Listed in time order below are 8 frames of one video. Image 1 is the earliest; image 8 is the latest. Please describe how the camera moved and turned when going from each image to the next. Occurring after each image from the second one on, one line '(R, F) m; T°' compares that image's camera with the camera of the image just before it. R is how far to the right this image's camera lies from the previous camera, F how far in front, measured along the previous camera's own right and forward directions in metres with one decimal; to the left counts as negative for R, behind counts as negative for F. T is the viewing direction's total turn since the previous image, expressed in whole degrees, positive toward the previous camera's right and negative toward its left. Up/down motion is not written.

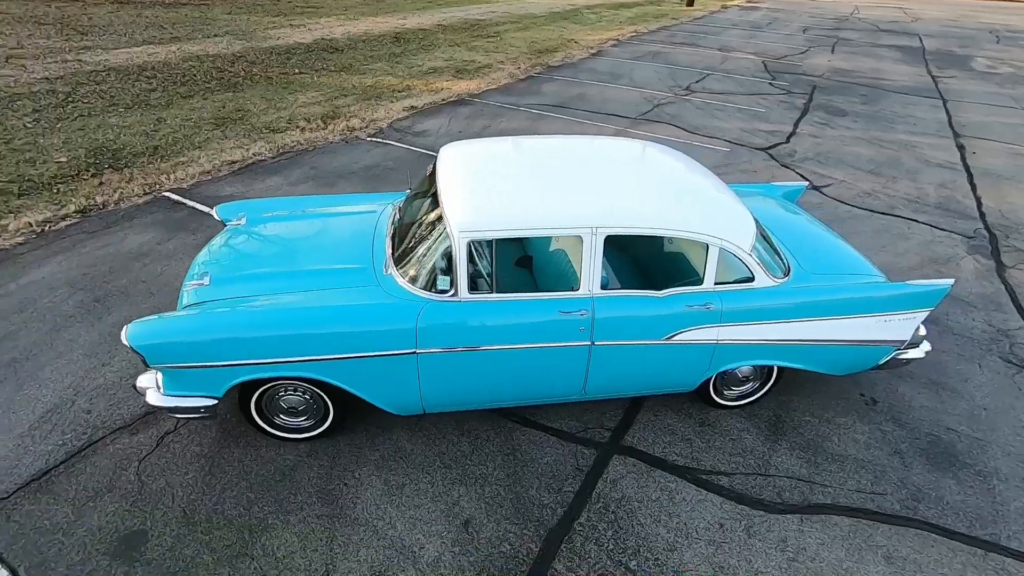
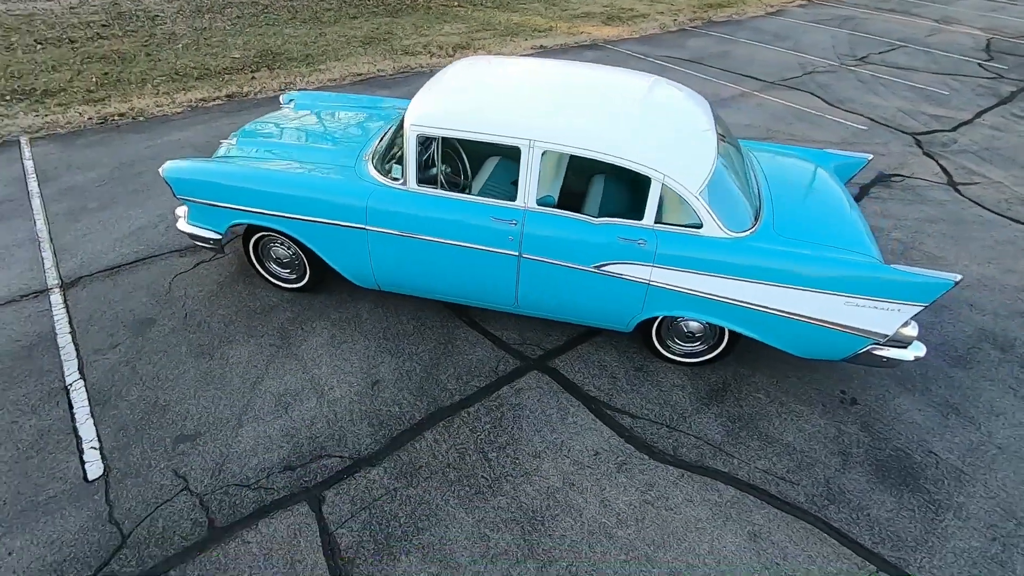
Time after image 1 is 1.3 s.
(+1.6, 0.0) m; -16°
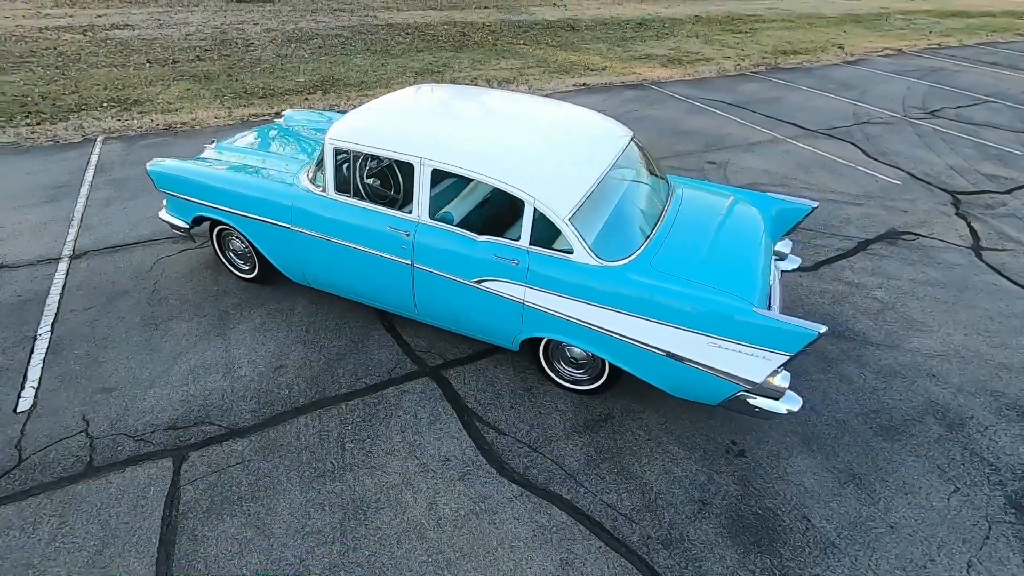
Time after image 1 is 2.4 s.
(+1.5, -0.1) m; -9°
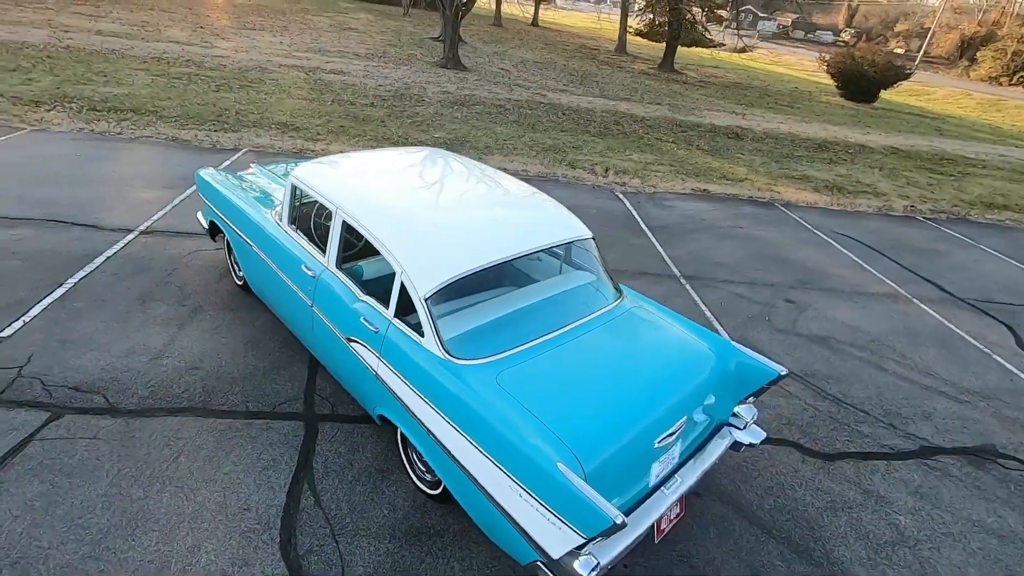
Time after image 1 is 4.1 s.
(+1.9, +0.6) m; -18°
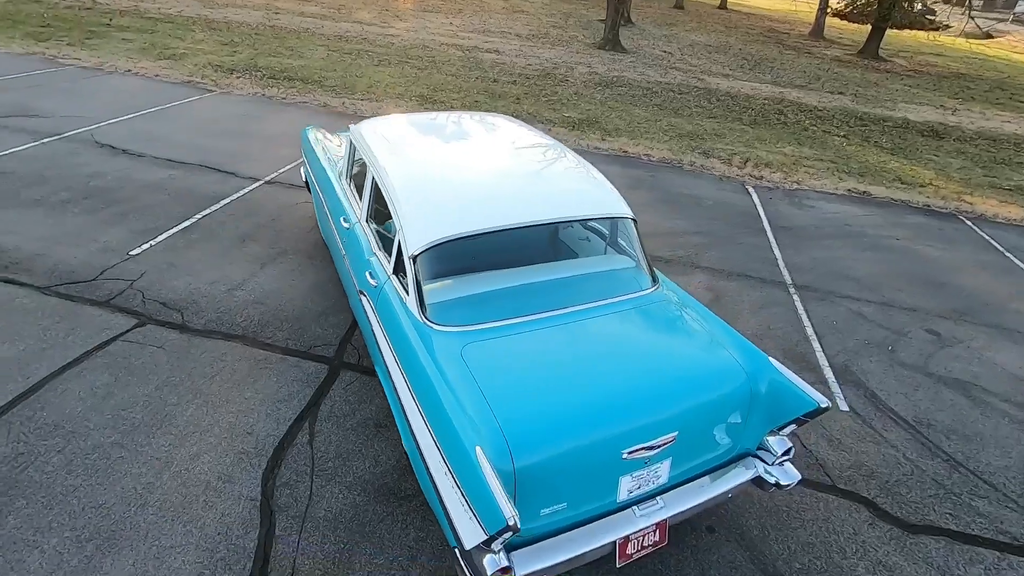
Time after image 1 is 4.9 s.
(+0.9, +0.4) m; -16°
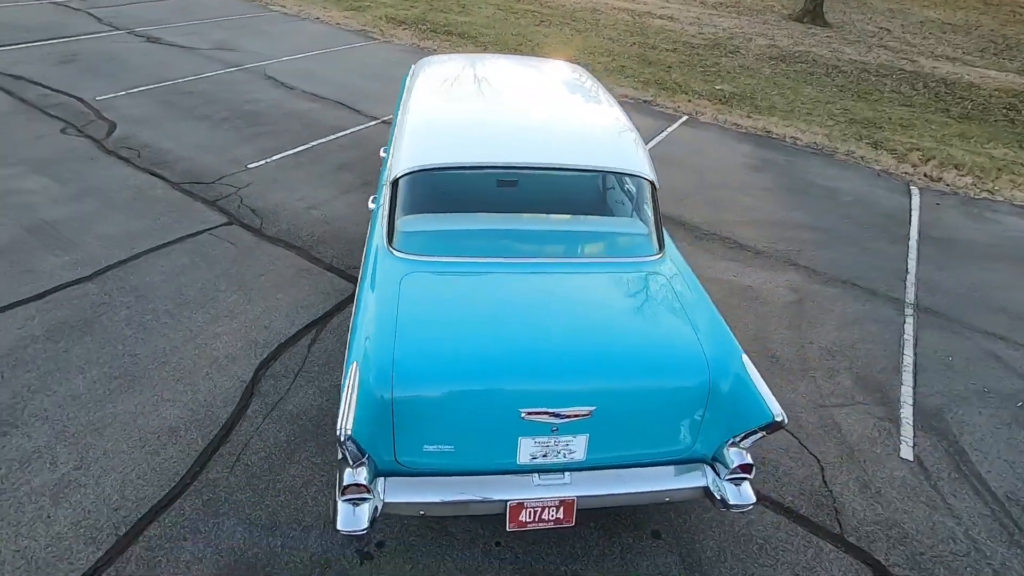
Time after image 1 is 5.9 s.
(+1.1, +0.3) m; -16°
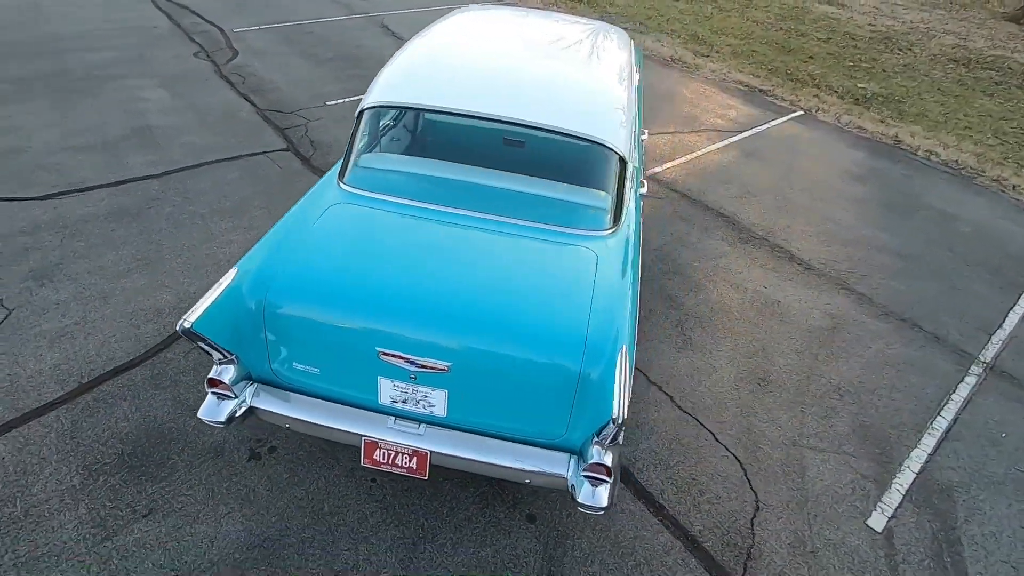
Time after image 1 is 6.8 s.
(+1.1, +0.2) m; -13°
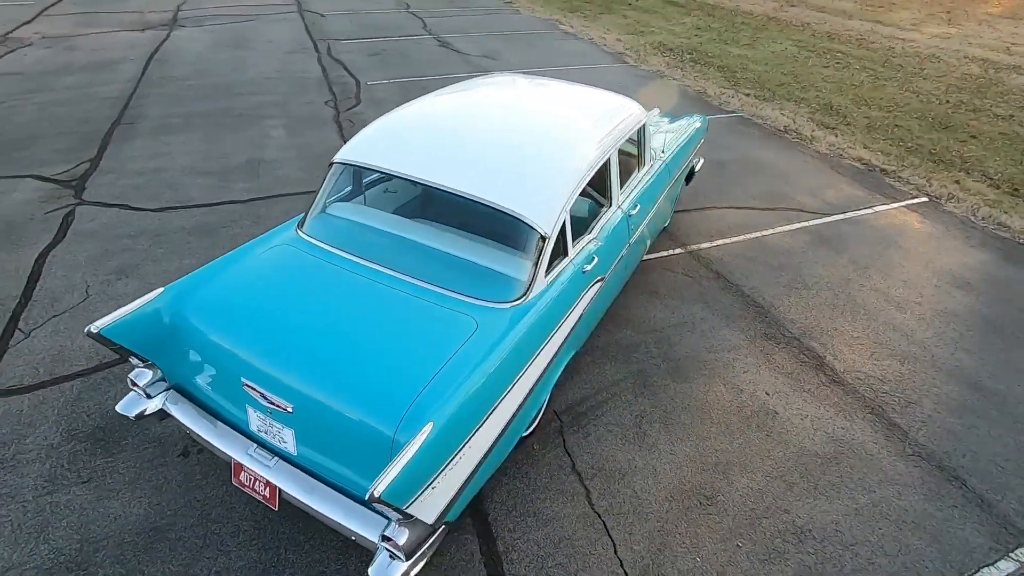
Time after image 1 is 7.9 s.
(+1.4, +0.2) m; -16°
